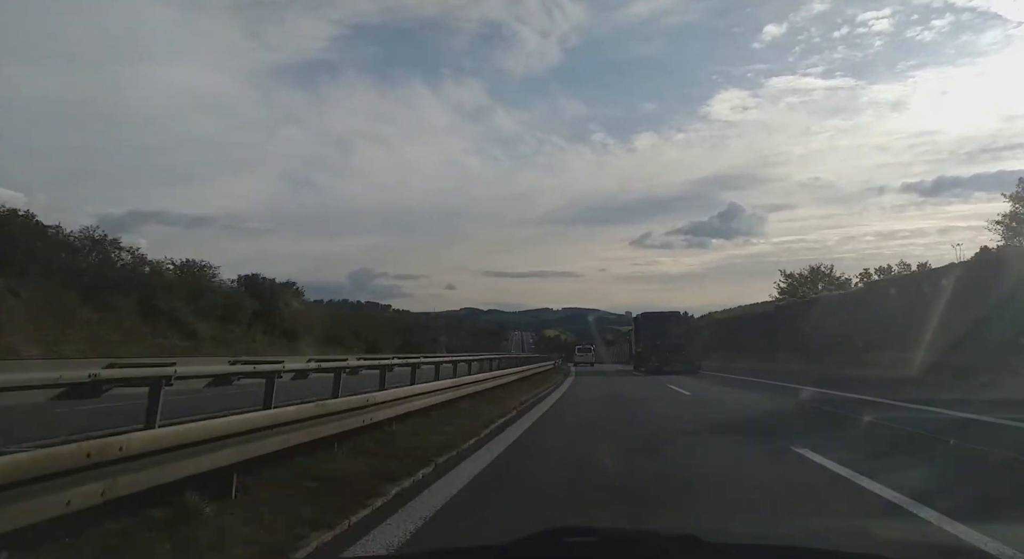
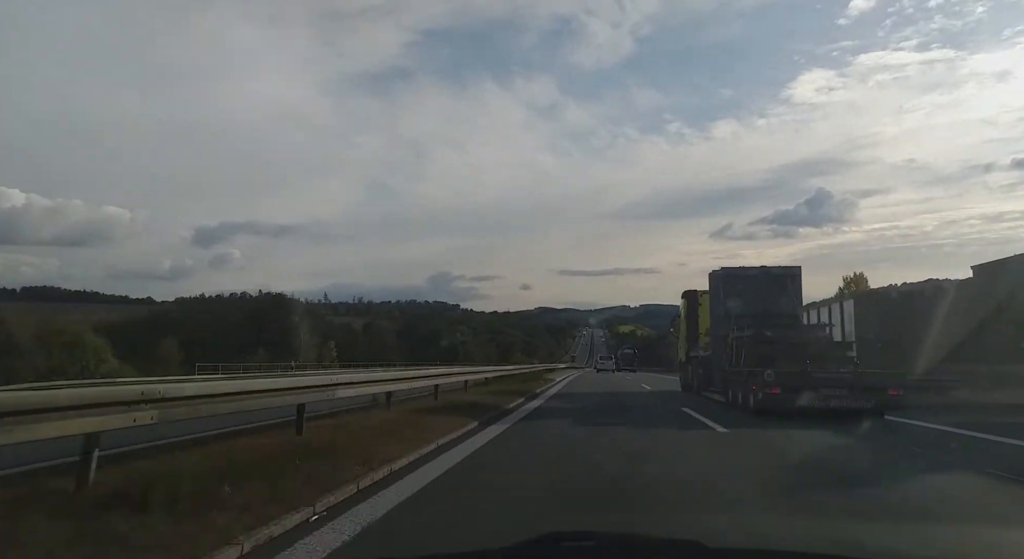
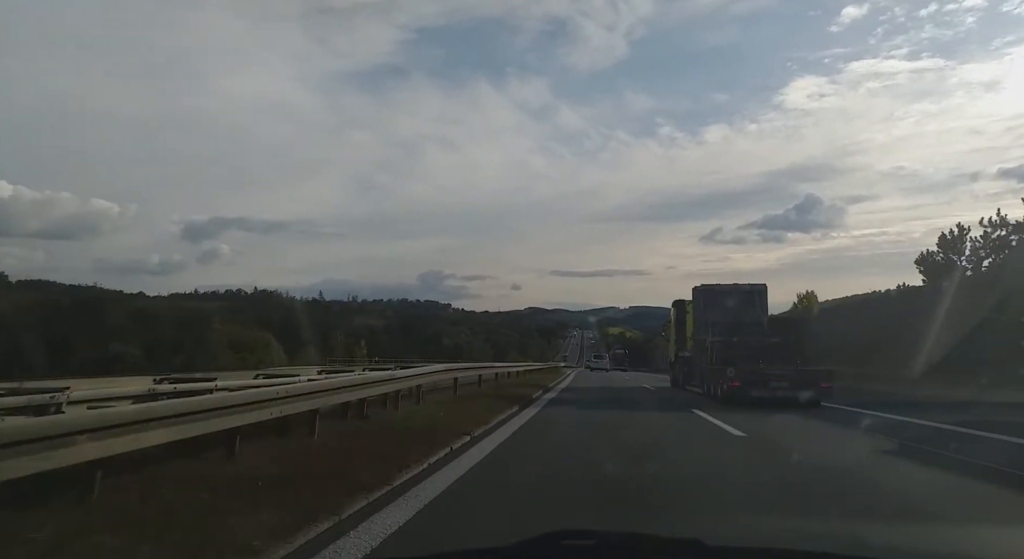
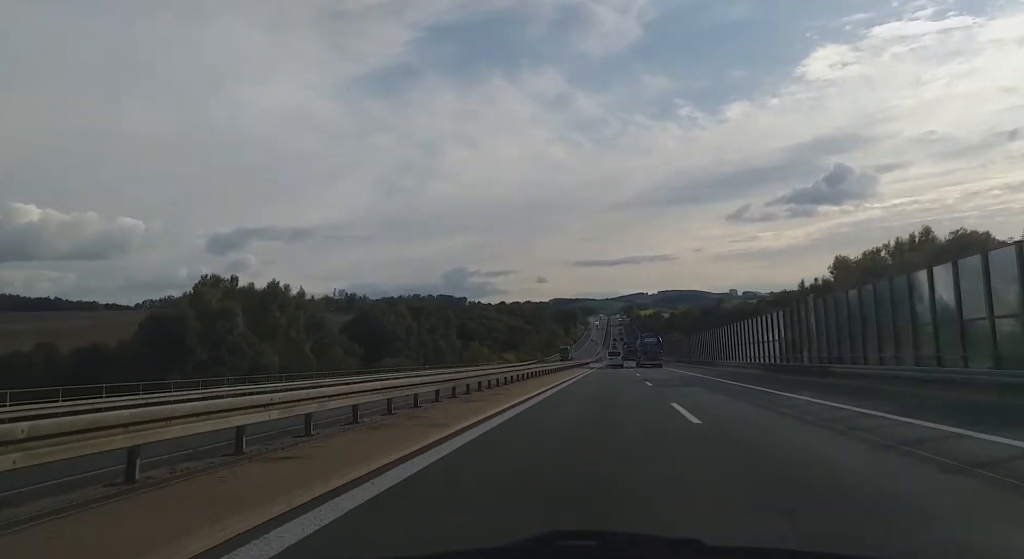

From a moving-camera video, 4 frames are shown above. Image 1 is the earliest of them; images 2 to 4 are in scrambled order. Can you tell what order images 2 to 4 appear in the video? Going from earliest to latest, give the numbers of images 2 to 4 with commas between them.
3, 2, 4
